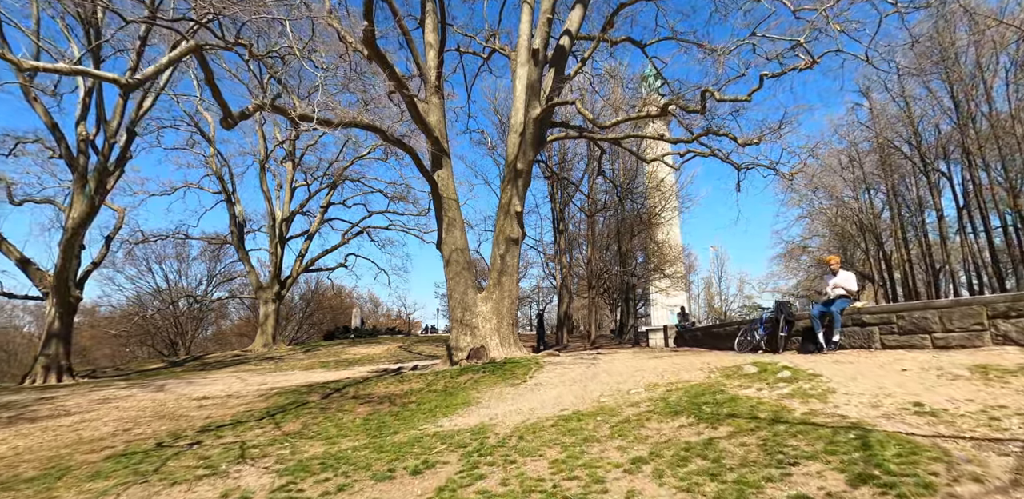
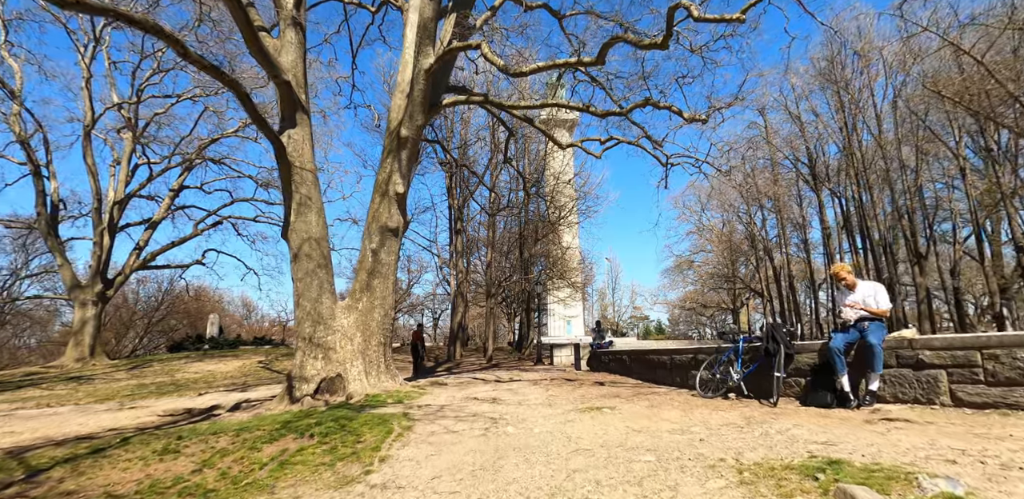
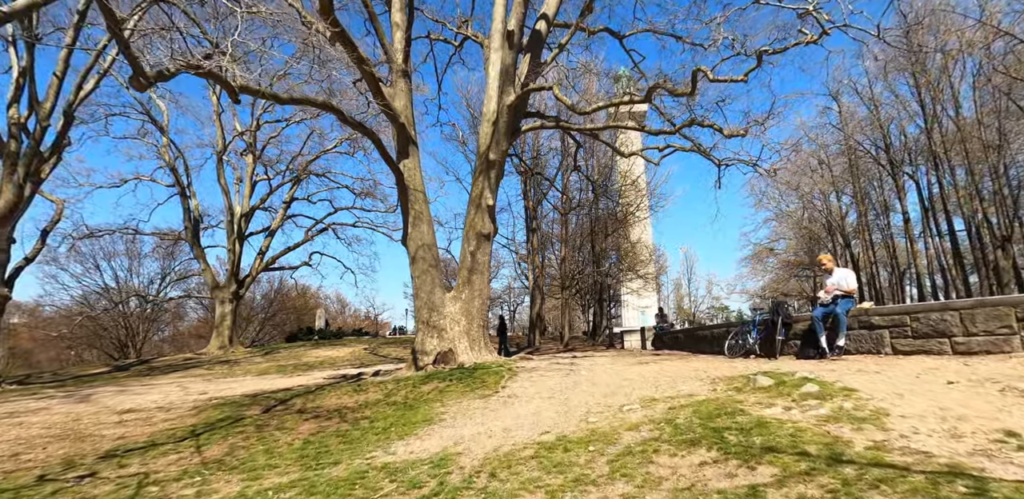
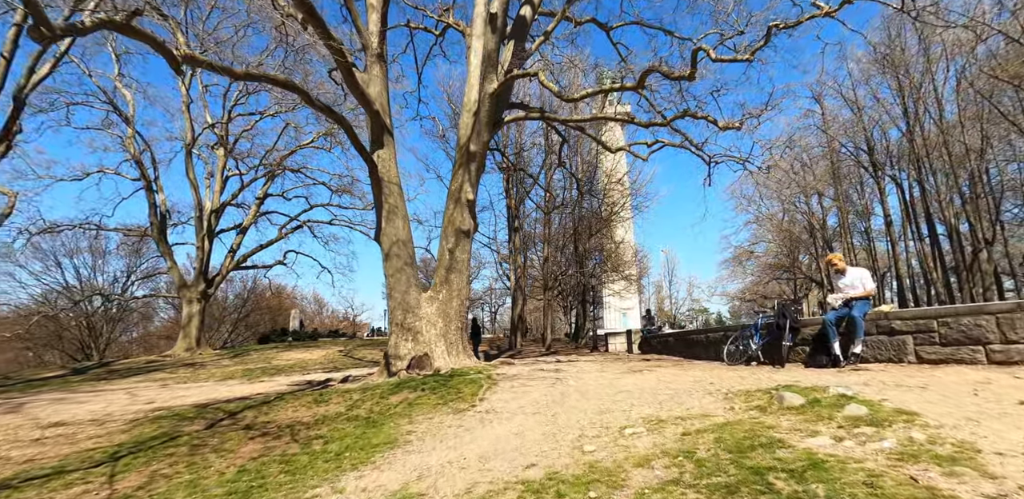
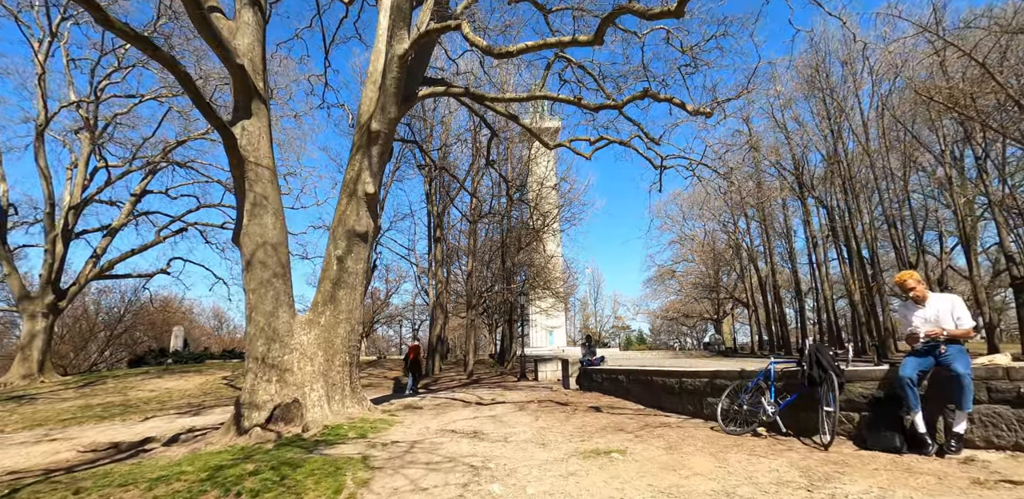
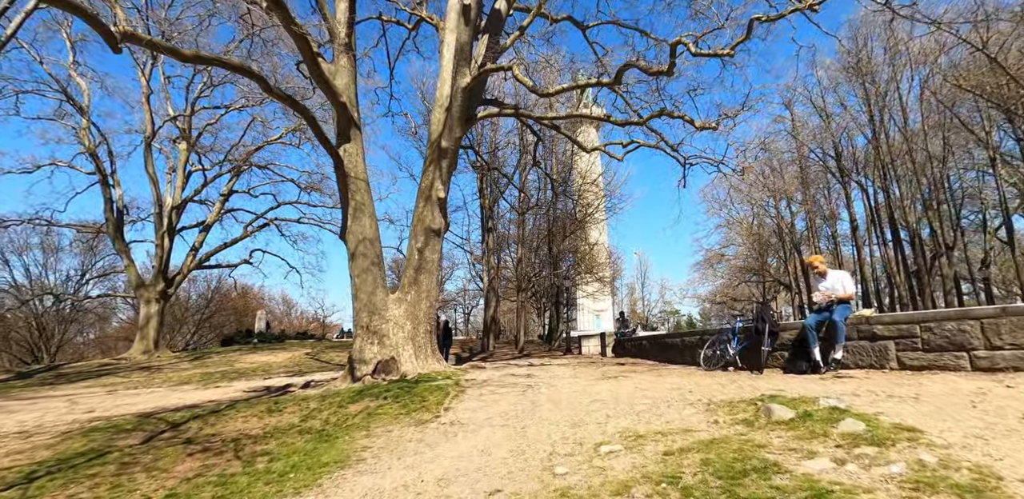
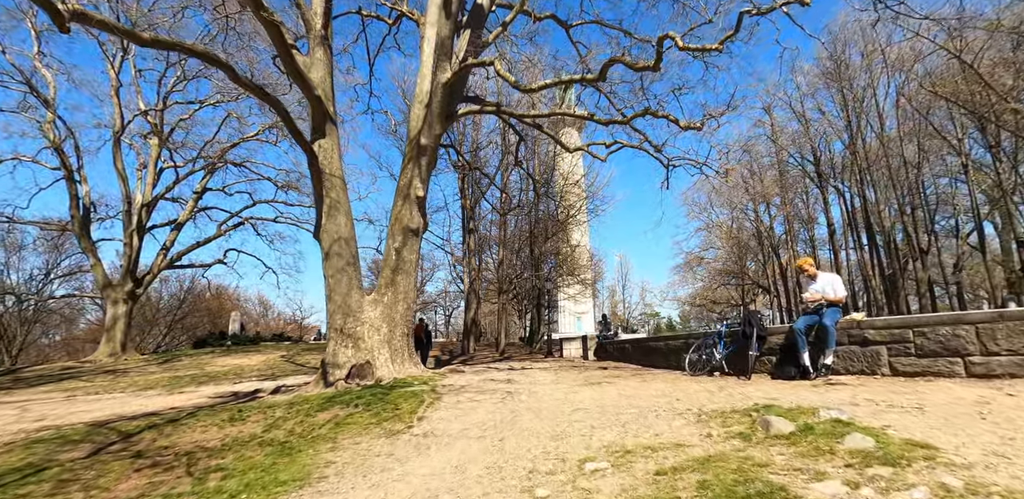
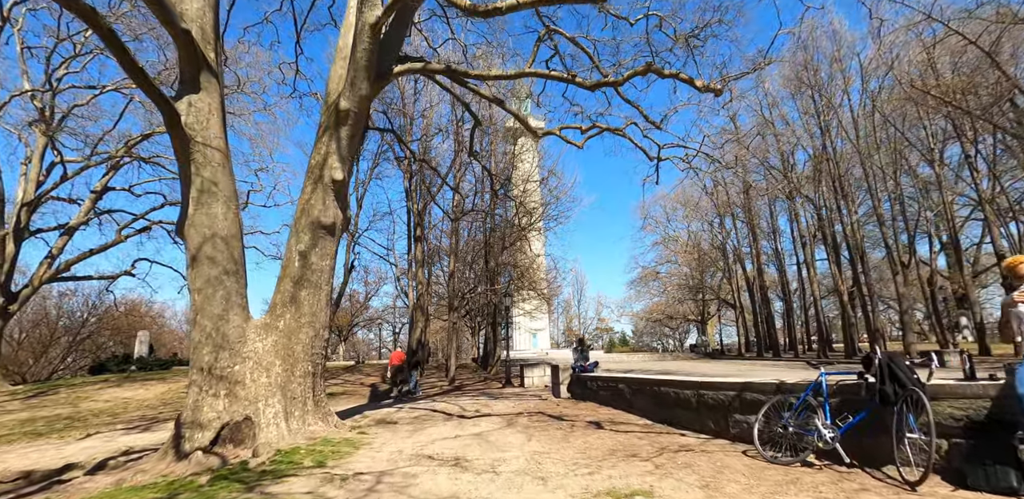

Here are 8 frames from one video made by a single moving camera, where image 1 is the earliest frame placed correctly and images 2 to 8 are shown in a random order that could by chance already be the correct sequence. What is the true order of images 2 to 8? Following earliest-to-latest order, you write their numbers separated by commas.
3, 4, 6, 7, 2, 5, 8
